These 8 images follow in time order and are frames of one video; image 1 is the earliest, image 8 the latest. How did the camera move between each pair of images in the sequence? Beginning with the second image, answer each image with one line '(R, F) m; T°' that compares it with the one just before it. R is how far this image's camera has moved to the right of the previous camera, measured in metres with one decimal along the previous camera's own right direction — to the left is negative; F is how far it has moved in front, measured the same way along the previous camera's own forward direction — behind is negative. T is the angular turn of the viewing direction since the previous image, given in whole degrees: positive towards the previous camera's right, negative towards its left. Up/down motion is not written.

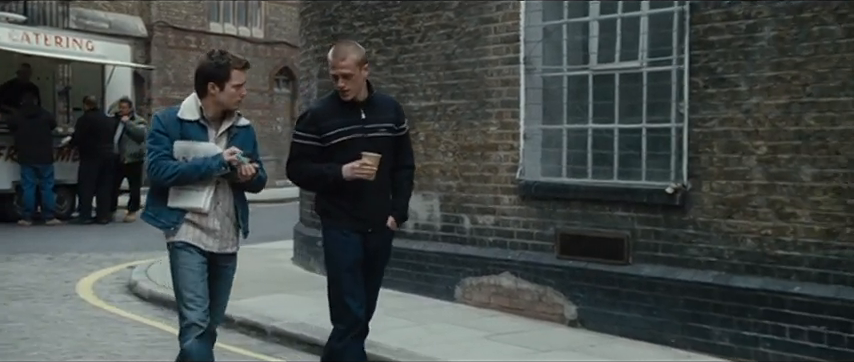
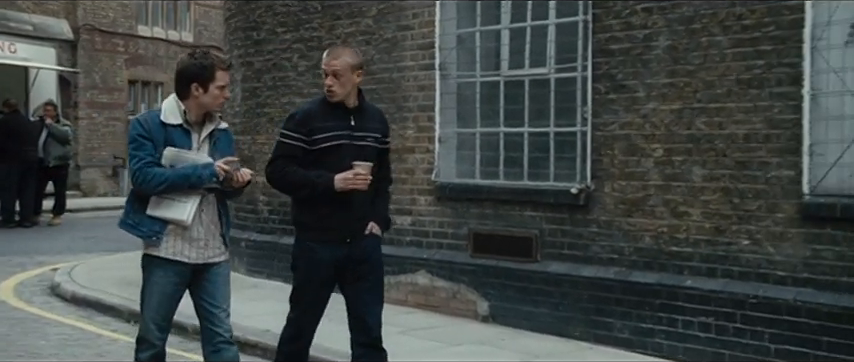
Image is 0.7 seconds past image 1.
(+0.3, -0.3) m; +3°
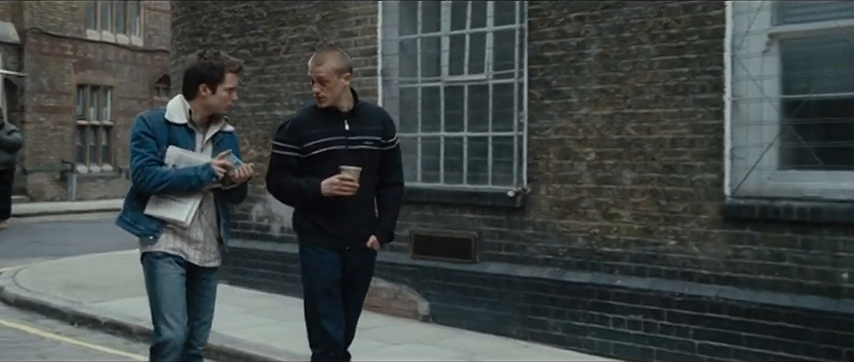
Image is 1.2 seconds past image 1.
(+0.1, -0.2) m; +2°
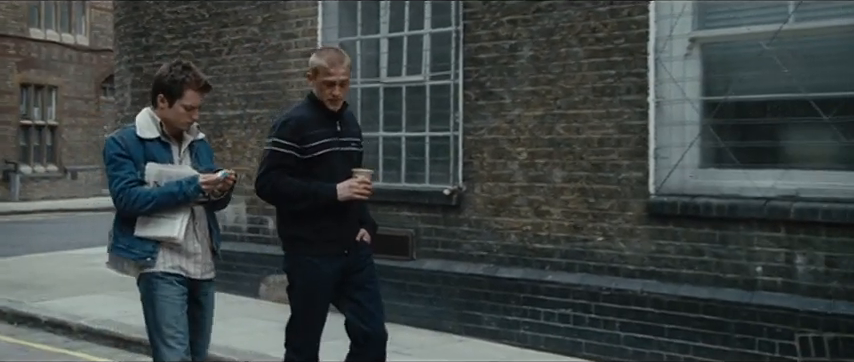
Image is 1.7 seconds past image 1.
(+0.1, -0.2) m; +3°
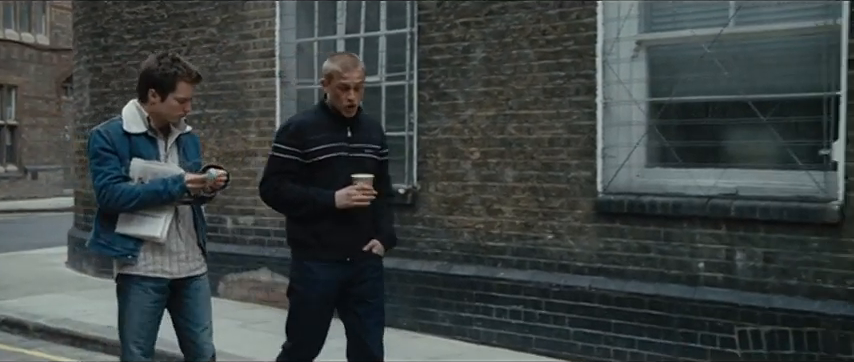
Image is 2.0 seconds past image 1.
(+0.1, -0.1) m; +2°
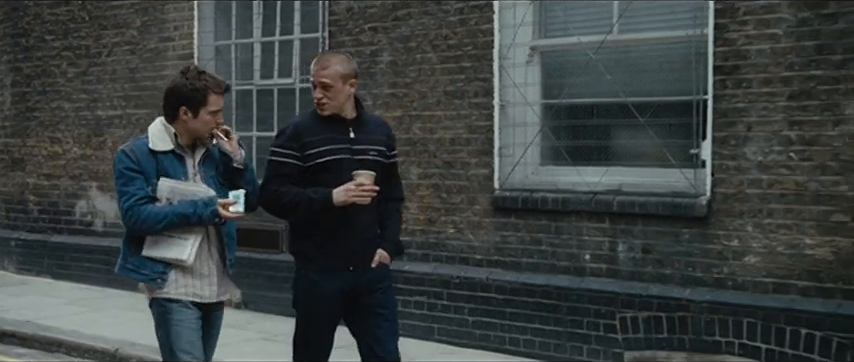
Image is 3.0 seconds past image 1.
(+0.3, -0.4) m; +3°
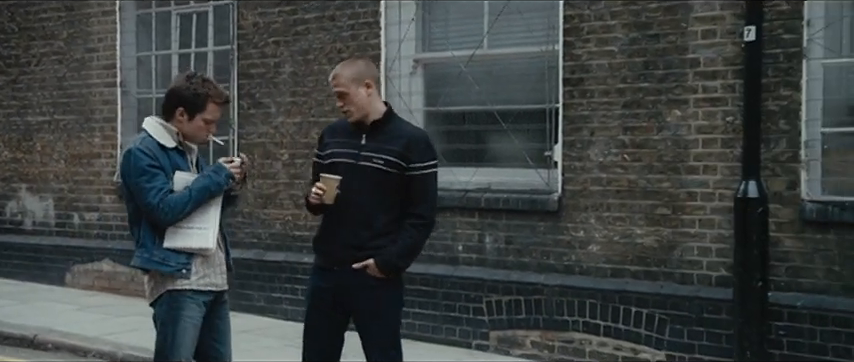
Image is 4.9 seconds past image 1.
(+0.5, -0.8) m; +2°
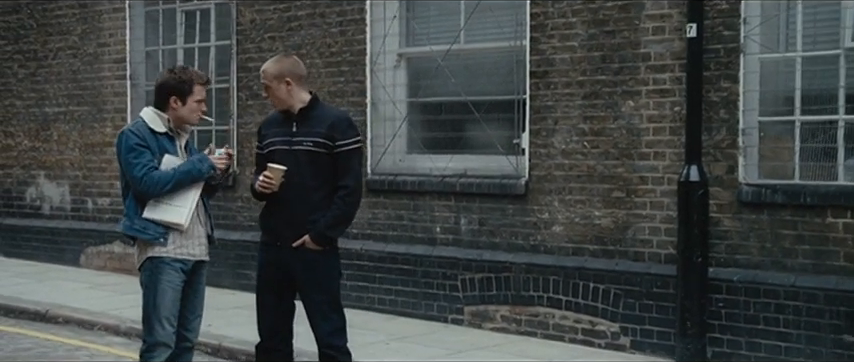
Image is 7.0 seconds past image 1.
(+0.4, -0.6) m; -2°
